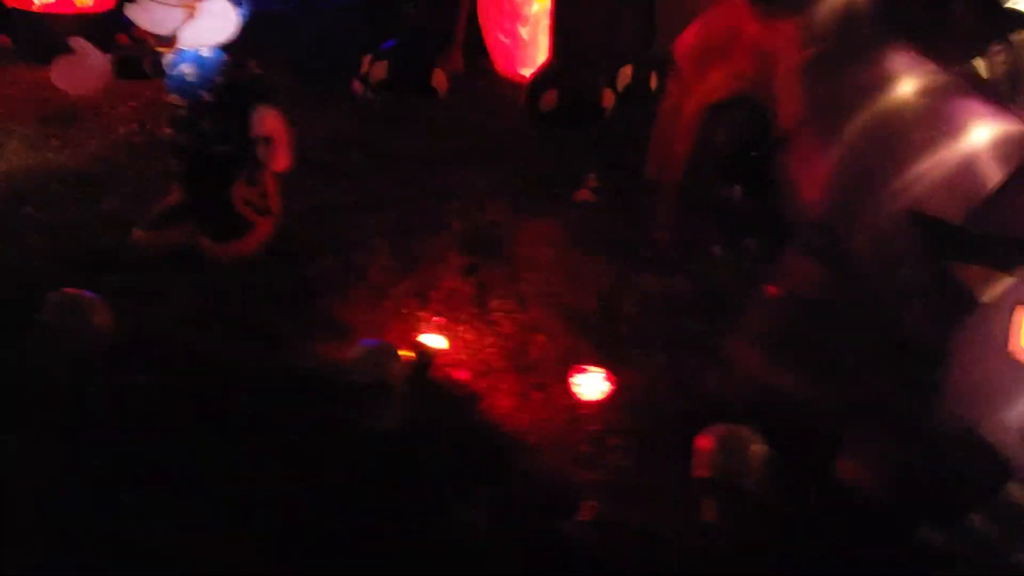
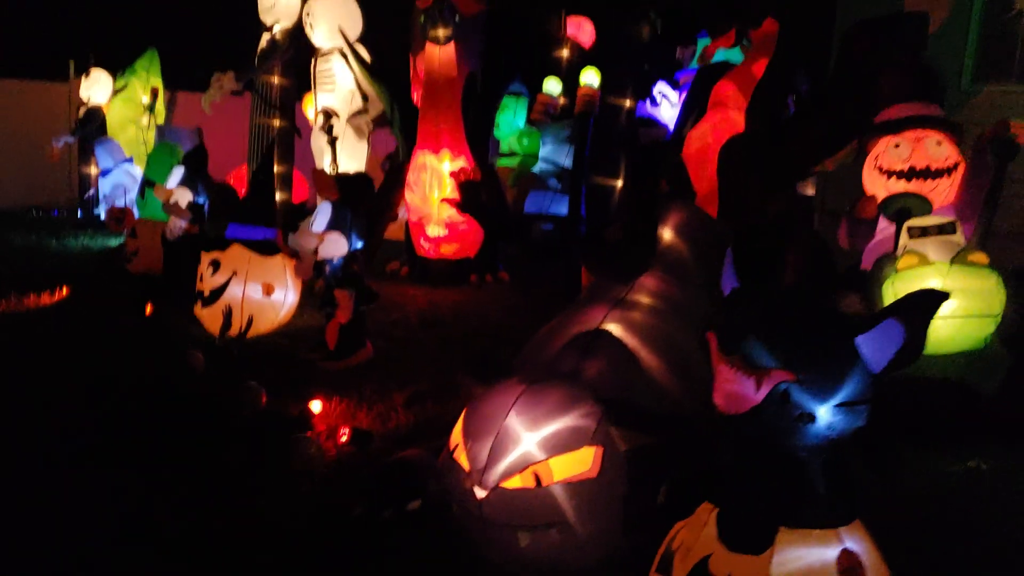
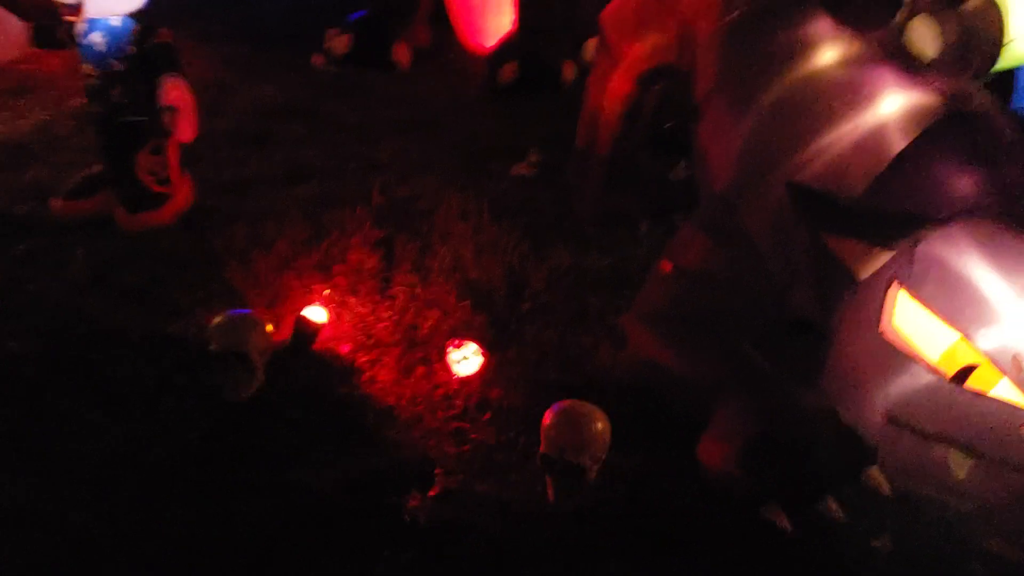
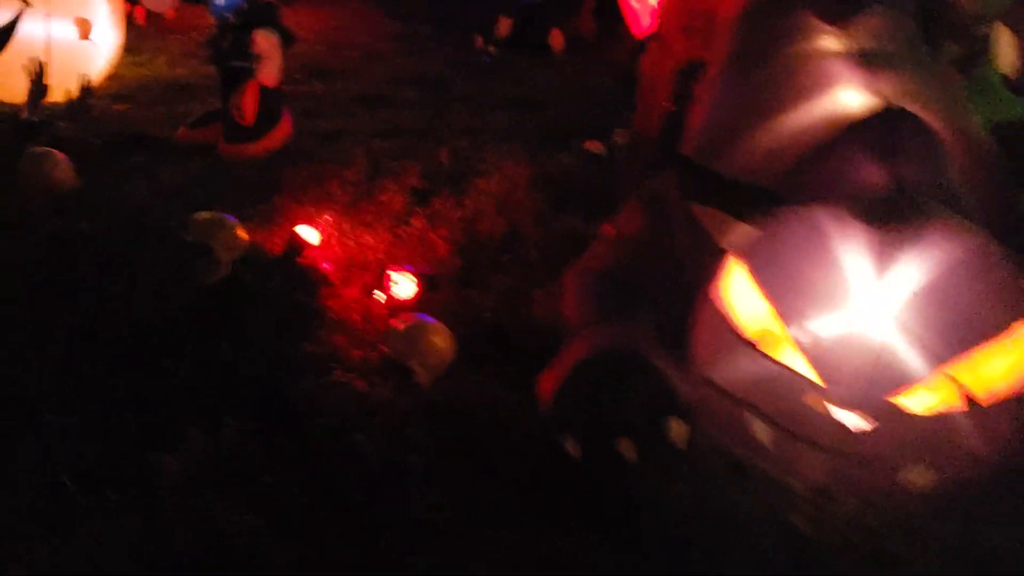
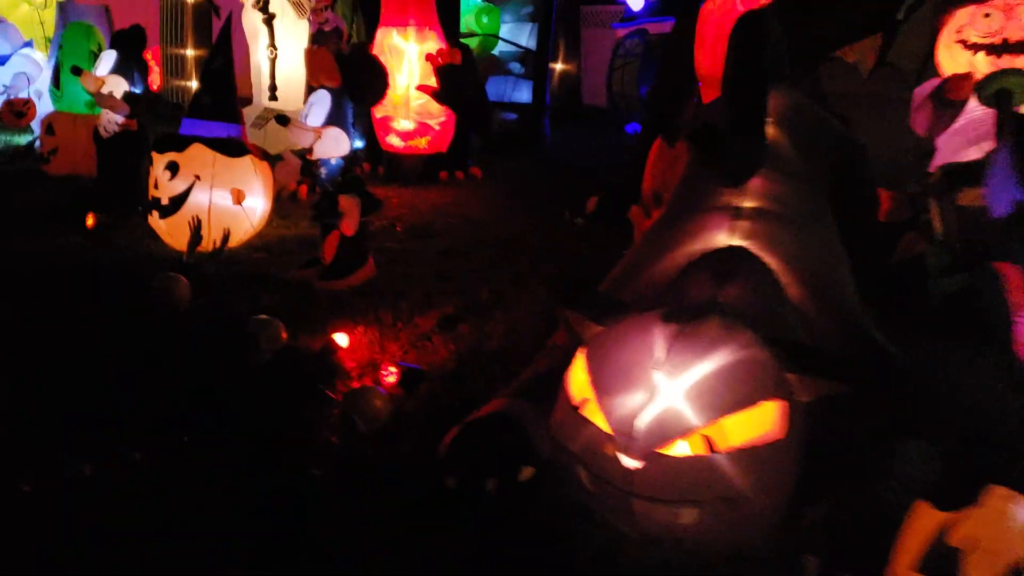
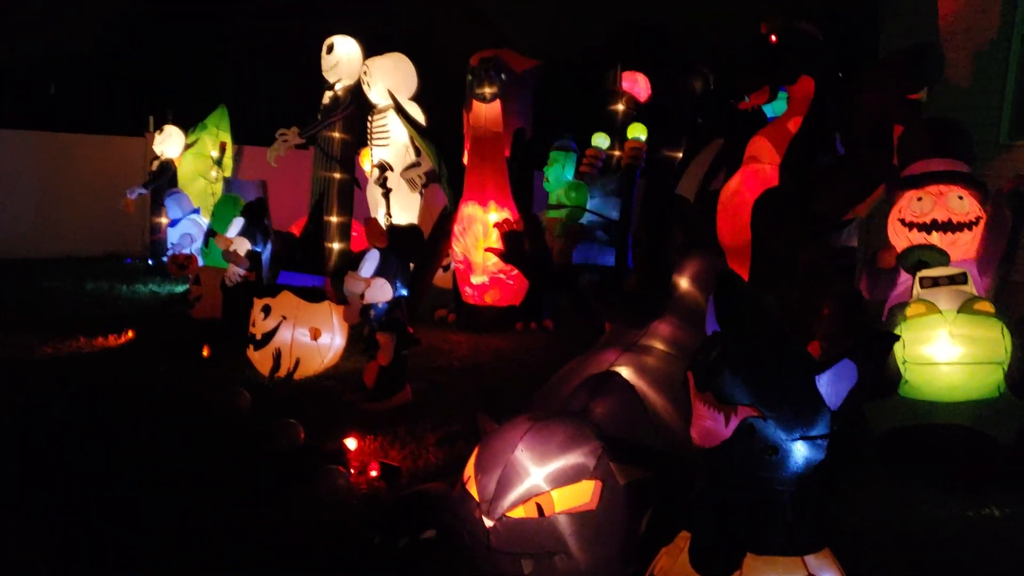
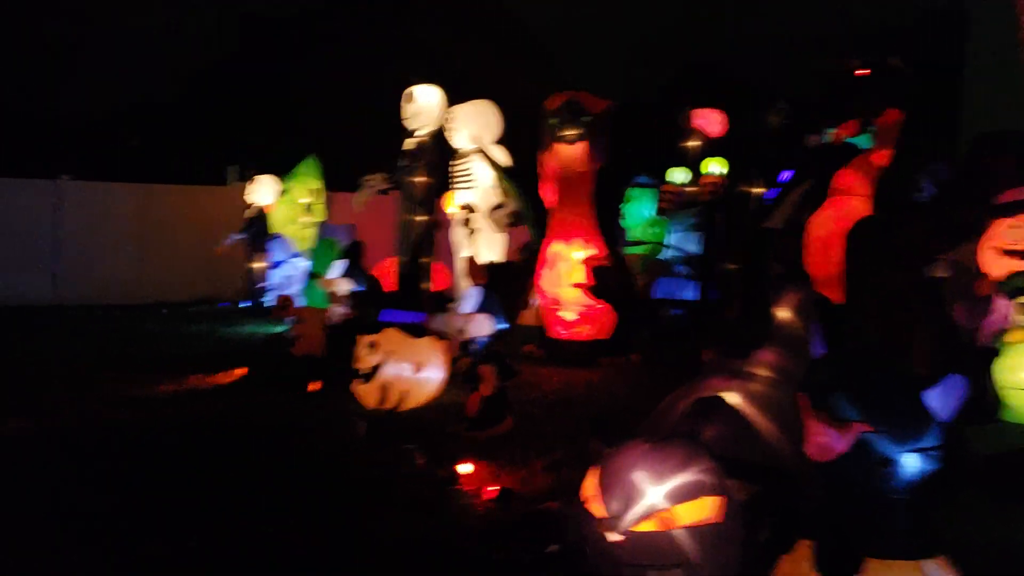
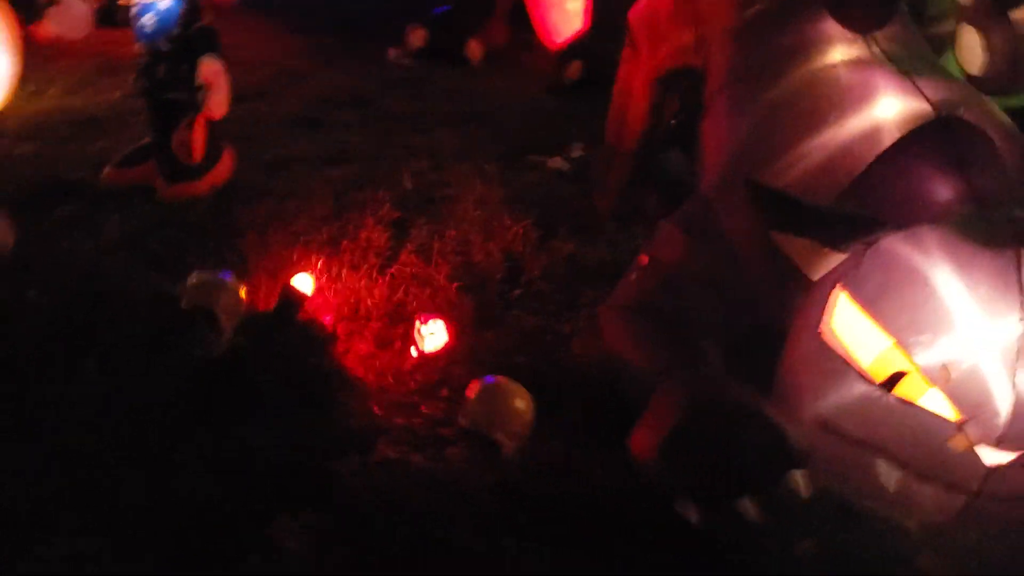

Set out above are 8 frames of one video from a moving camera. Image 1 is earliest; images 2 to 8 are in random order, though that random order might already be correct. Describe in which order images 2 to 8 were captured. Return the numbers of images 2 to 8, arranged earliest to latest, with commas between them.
3, 8, 4, 5, 2, 6, 7
